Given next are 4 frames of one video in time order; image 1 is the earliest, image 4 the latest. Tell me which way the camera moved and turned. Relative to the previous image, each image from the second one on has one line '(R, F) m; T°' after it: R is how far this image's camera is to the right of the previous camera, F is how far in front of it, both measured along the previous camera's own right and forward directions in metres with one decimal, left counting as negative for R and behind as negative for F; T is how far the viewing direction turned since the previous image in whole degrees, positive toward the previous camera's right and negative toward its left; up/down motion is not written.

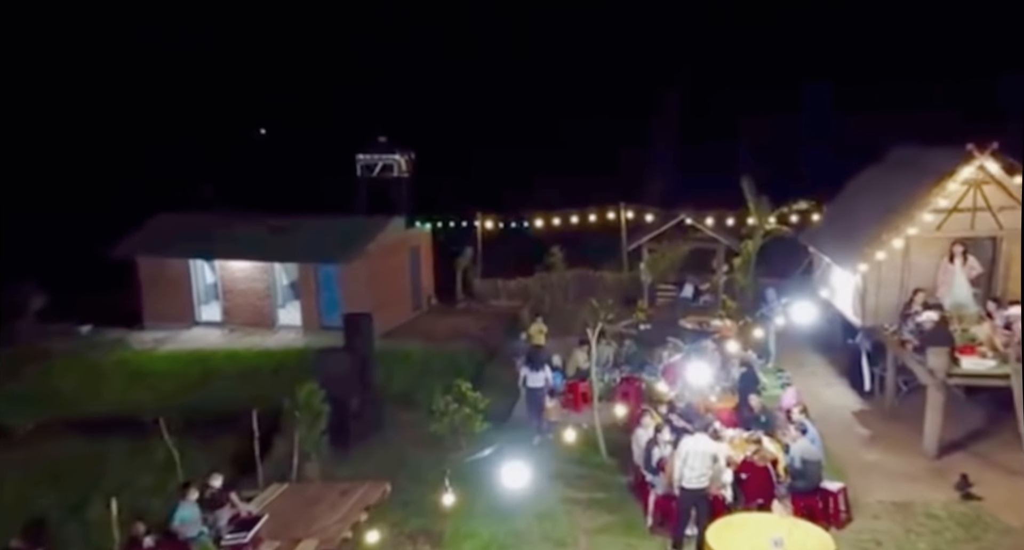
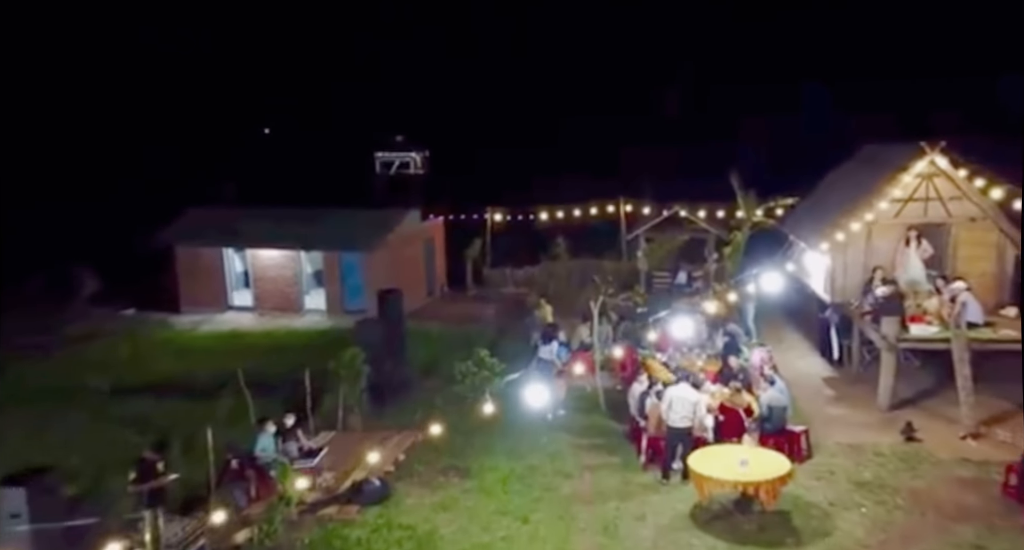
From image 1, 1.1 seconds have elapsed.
(-0.2, -1.9) m; 0°
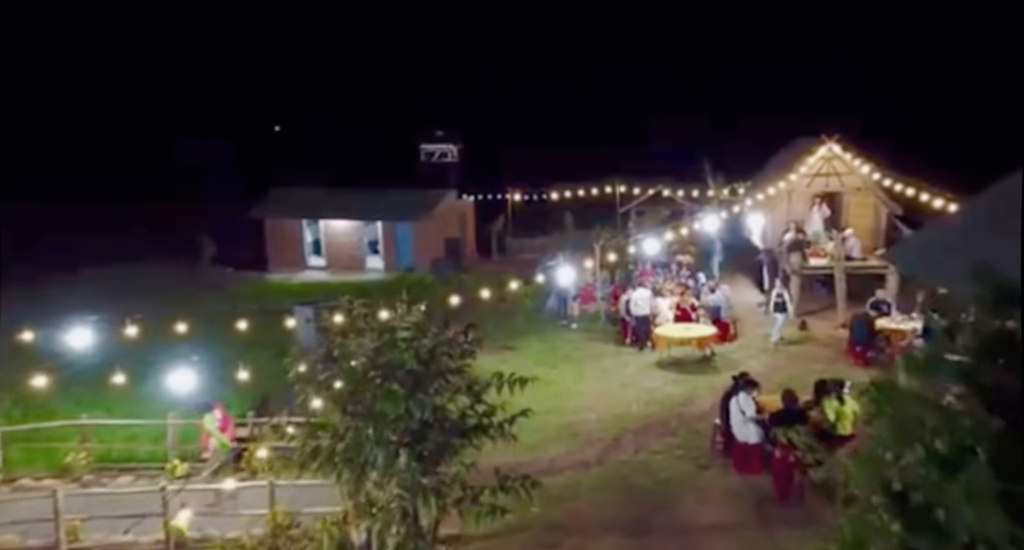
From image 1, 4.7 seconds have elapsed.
(-0.7, -6.3) m; 0°
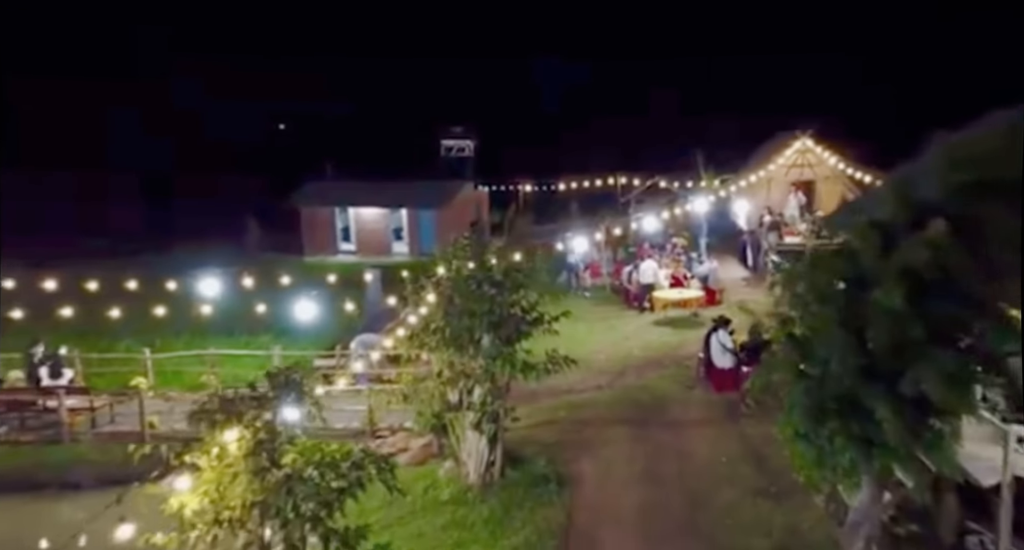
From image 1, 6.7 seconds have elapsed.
(-0.6, -3.2) m; 0°
